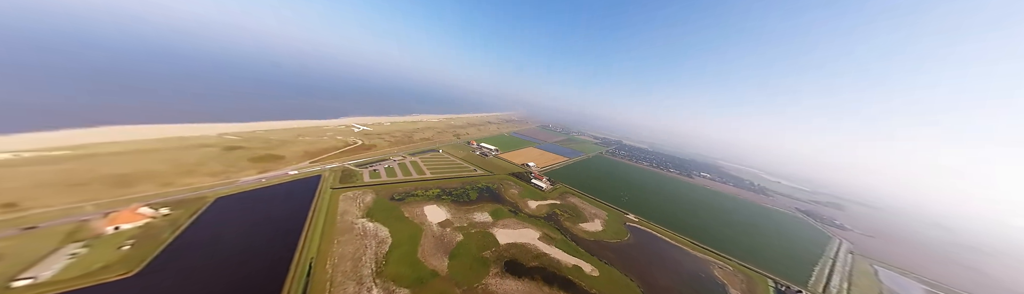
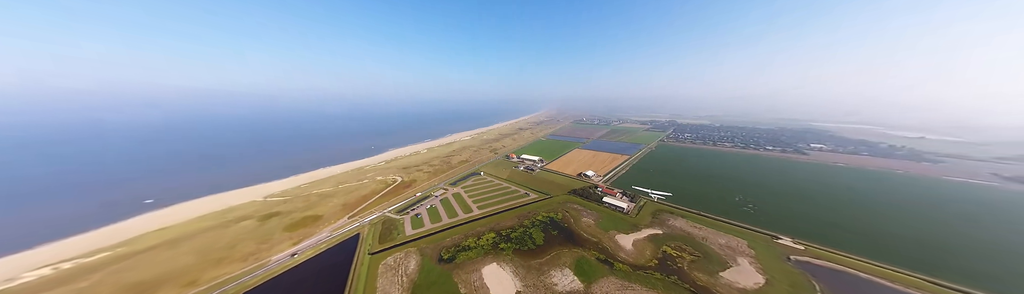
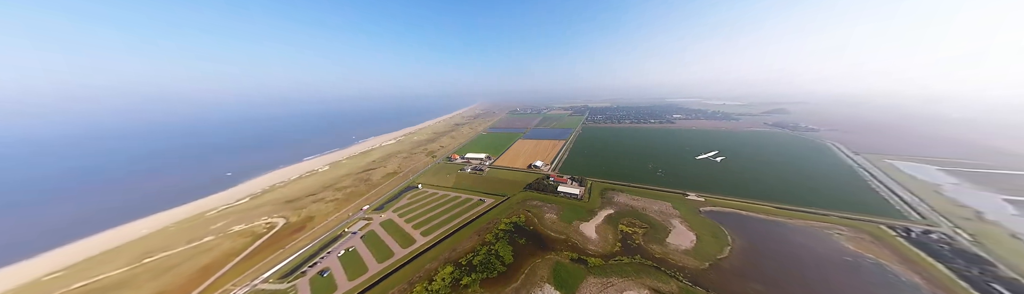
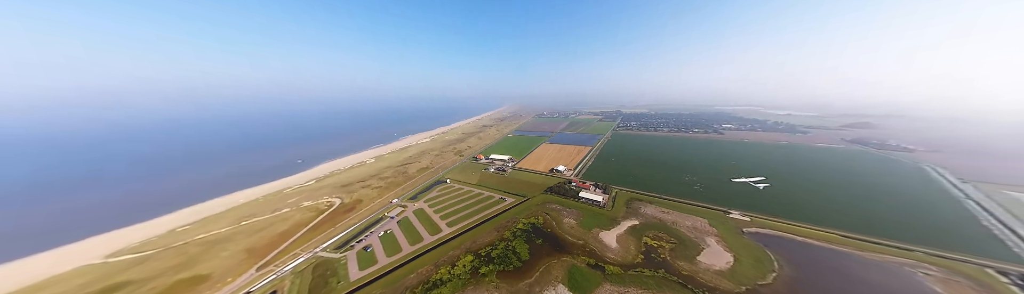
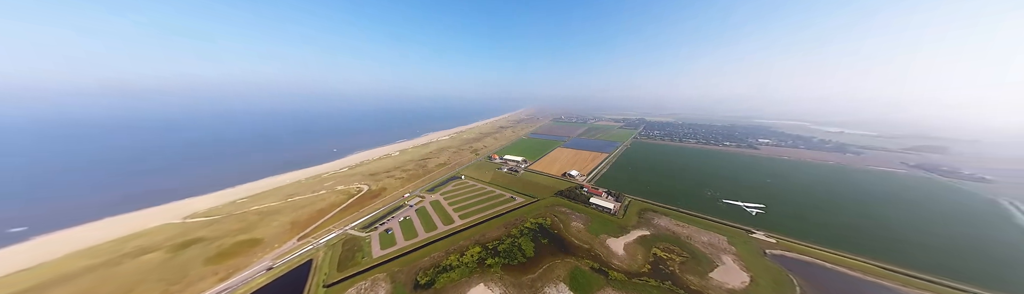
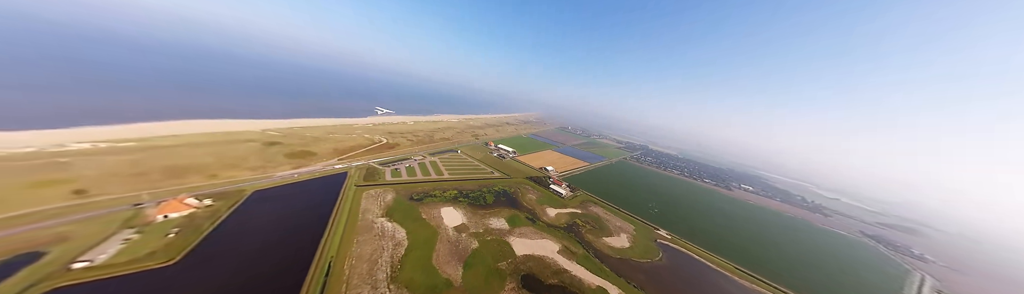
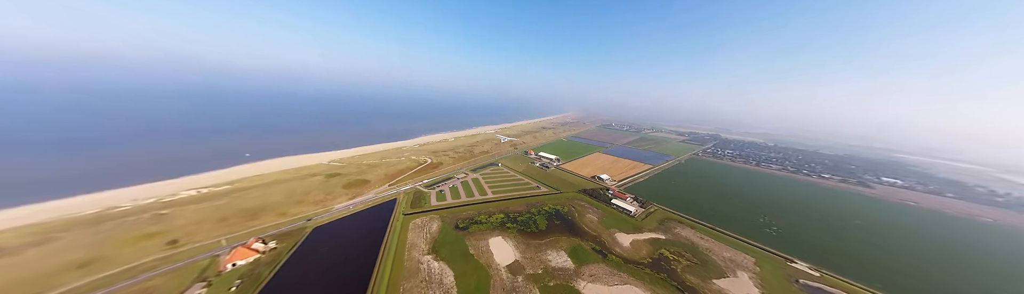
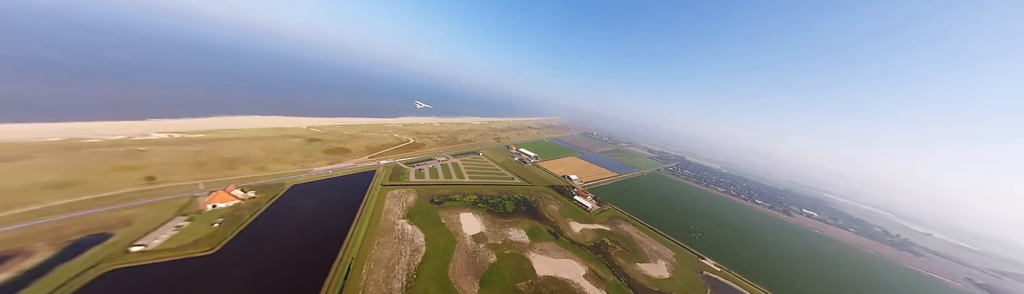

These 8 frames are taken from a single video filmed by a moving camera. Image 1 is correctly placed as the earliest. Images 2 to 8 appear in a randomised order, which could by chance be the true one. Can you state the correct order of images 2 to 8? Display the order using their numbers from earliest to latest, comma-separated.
6, 8, 7, 2, 5, 4, 3
